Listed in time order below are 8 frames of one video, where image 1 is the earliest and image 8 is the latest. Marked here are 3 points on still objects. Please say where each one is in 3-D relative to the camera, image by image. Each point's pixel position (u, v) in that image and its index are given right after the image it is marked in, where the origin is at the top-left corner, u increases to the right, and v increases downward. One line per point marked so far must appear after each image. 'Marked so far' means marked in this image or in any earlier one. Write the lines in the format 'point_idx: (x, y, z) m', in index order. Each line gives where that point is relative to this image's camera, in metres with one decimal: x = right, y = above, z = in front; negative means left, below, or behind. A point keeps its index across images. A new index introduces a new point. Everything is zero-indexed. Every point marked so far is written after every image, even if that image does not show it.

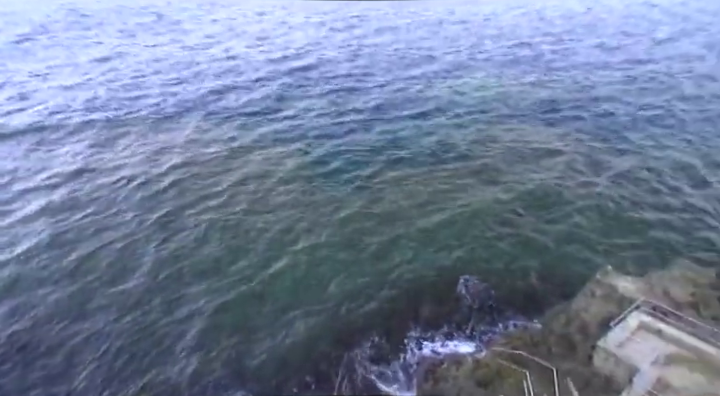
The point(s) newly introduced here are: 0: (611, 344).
0: (+6.7, -3.9, +12.1) m
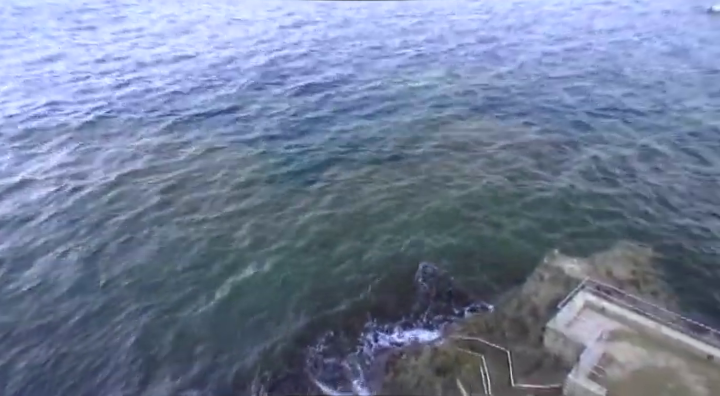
0: (+5.5, -3.5, +12.6) m
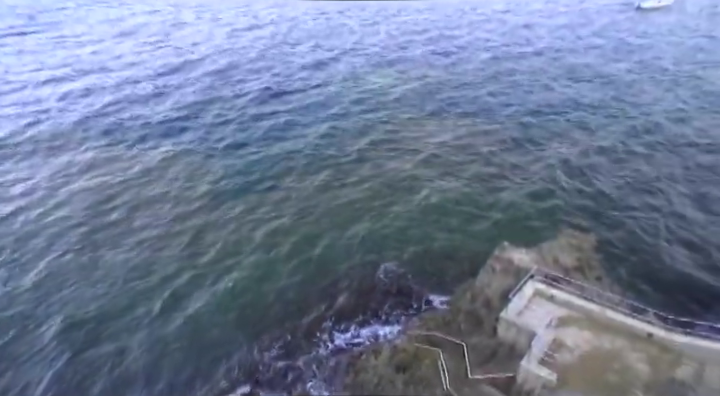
0: (+4.3, -3.3, +13.0) m
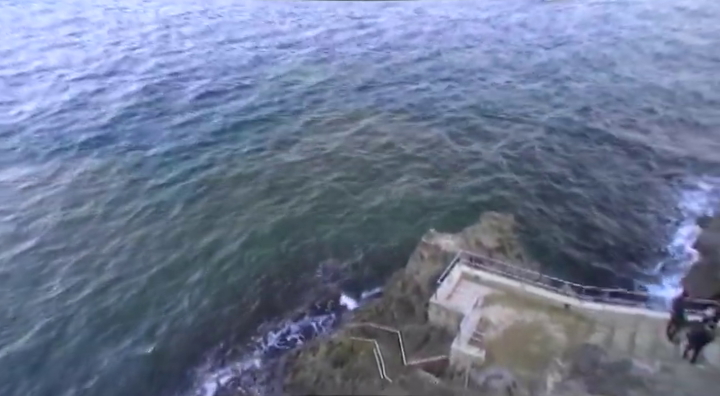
0: (+2.4, -2.9, +13.4) m
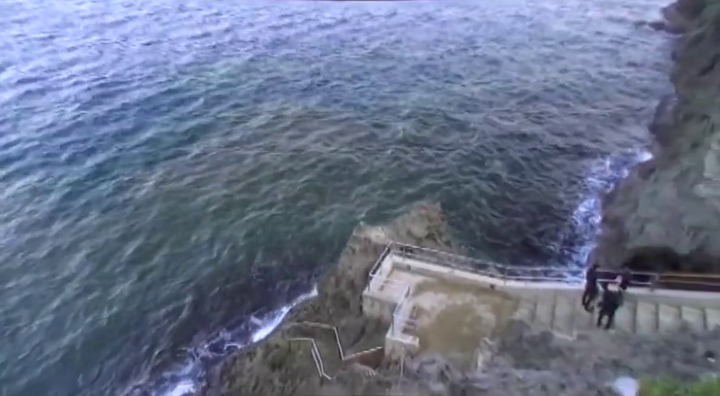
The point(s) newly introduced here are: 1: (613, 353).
0: (+0.4, -2.7, +13.5) m
1: (+5.7, -3.5, +10.3) m
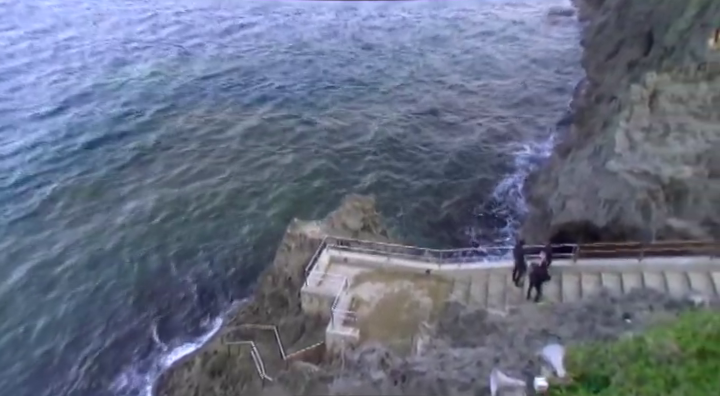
0: (-1.4, -2.5, +13.3) m
1: (+4.3, -3.0, +10.8) m
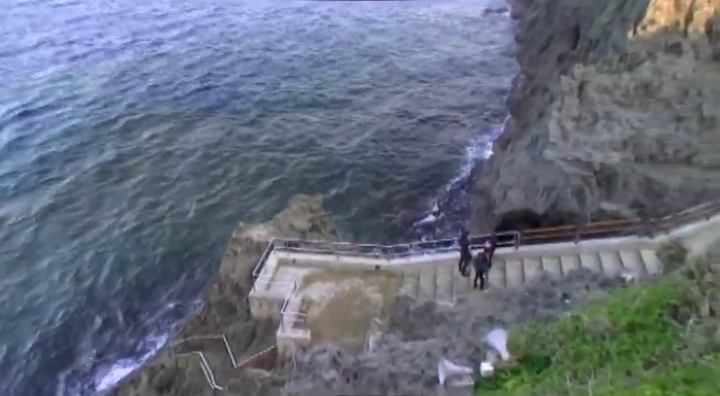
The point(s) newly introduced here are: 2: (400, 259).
0: (-2.8, -2.6, +13.0) m
1: (+3.1, -2.7, +11.1) m
2: (+1.3, -1.9, +14.2) m
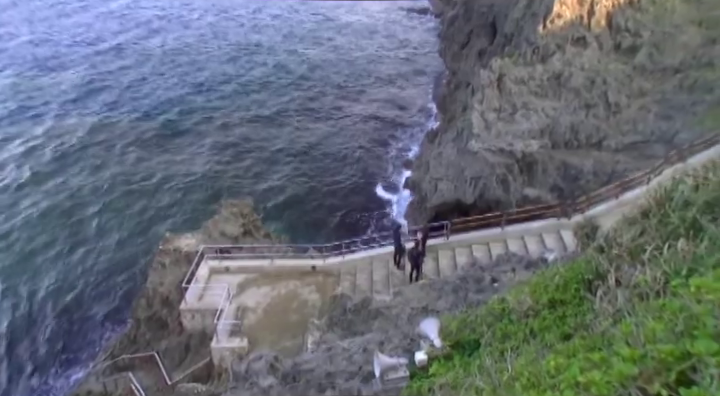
0: (-4.6, -2.8, +12.5) m
1: (+1.5, -2.6, +11.3) m
2: (-0.7, -1.9, +14.2) m
